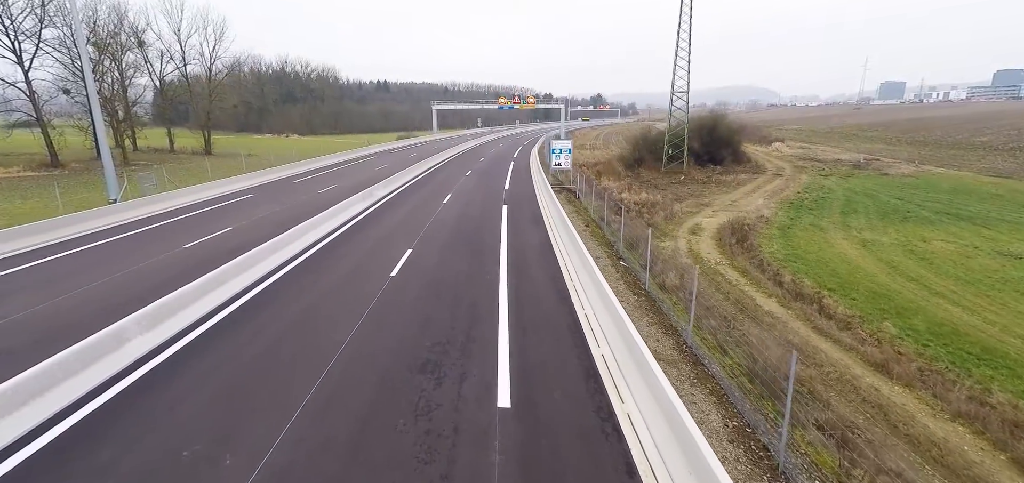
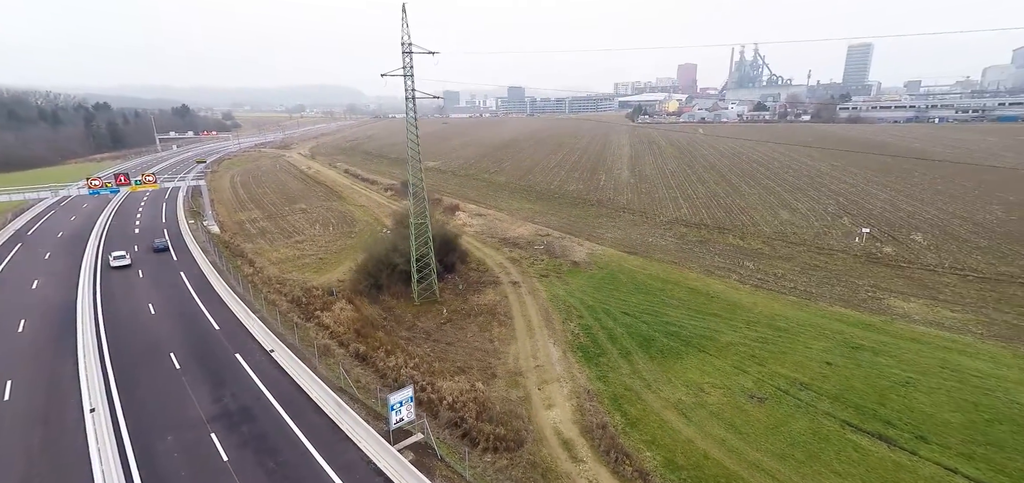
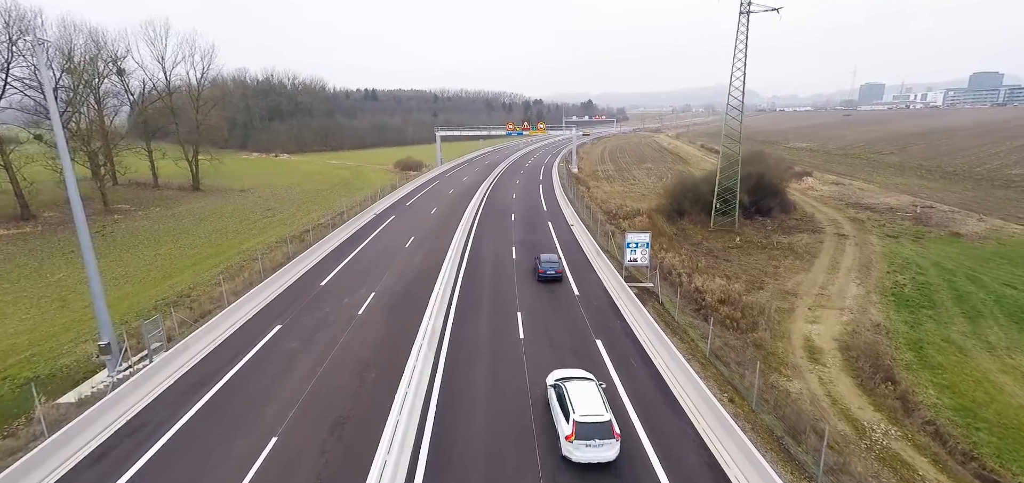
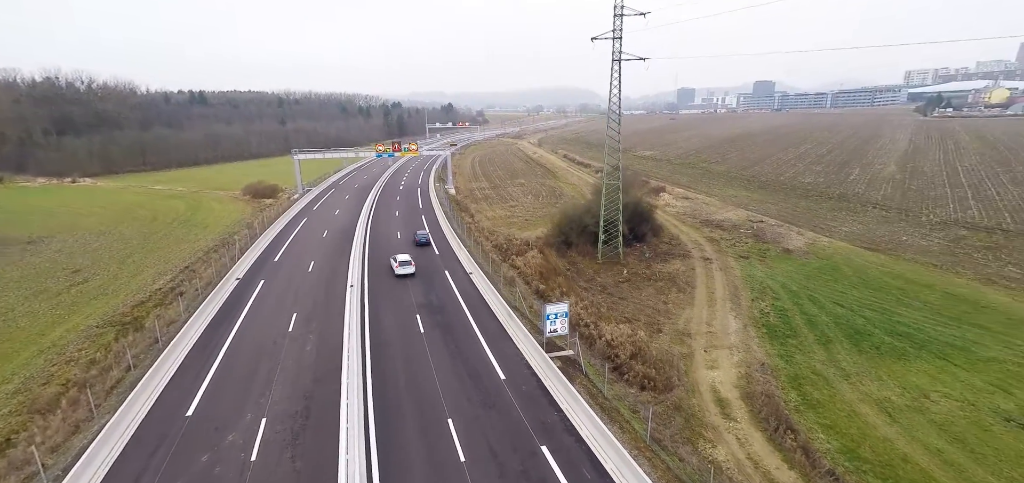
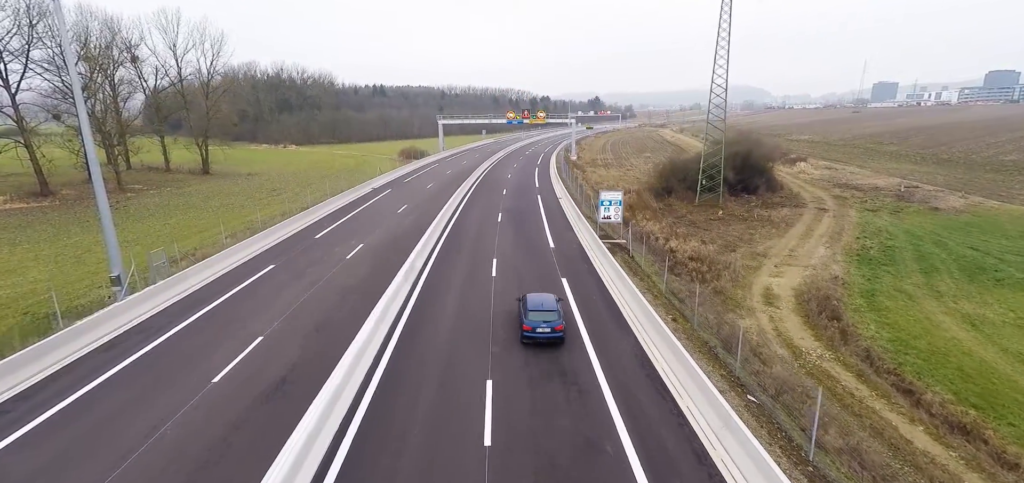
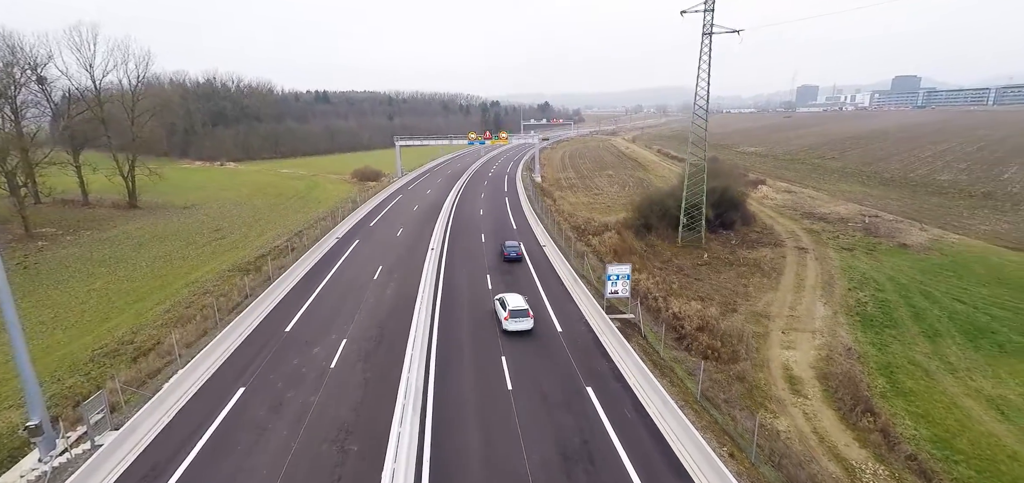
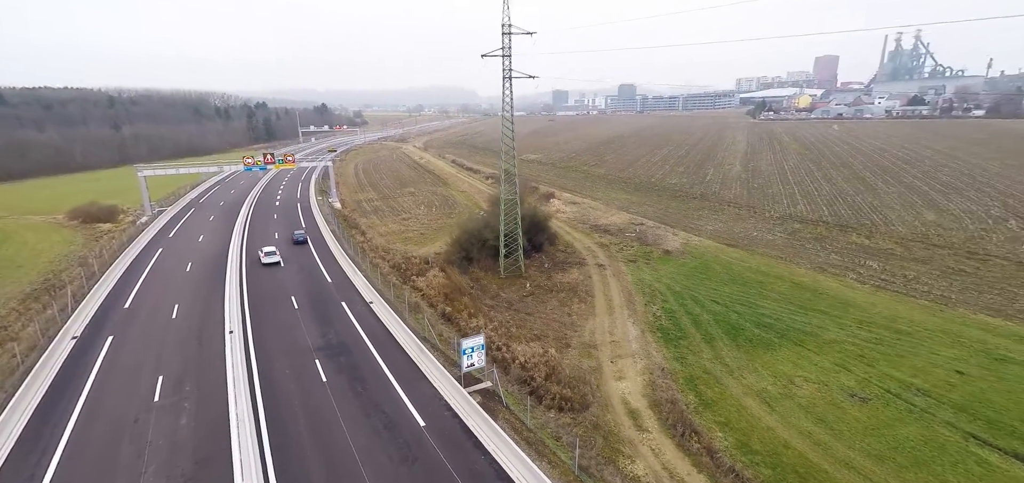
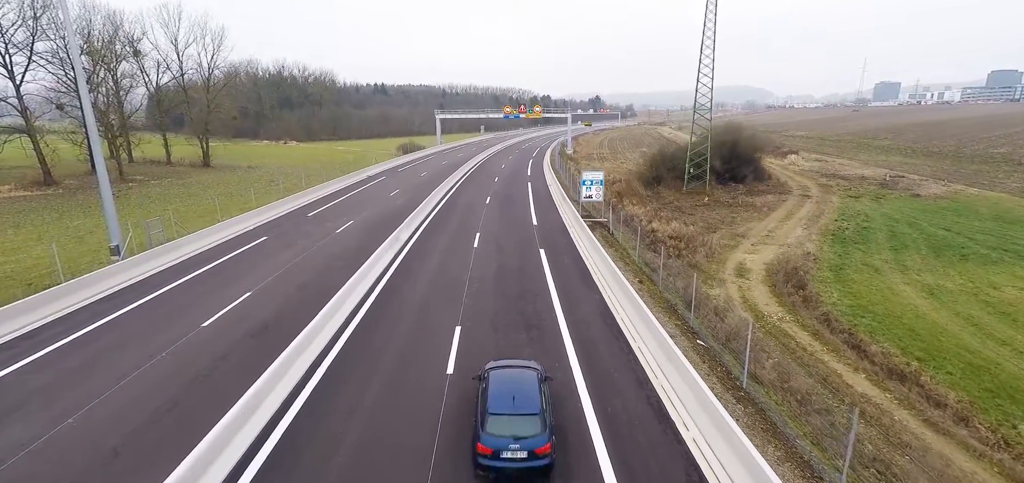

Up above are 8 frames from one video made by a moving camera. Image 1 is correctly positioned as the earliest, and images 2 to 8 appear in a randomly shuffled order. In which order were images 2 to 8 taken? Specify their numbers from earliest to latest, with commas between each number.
8, 5, 3, 6, 4, 7, 2
